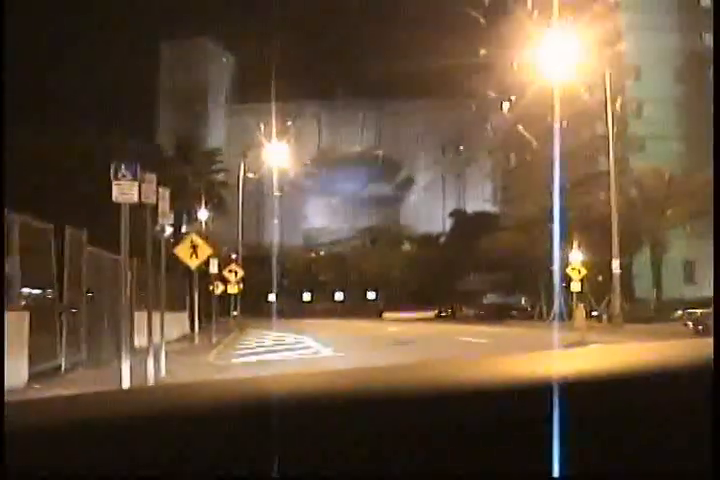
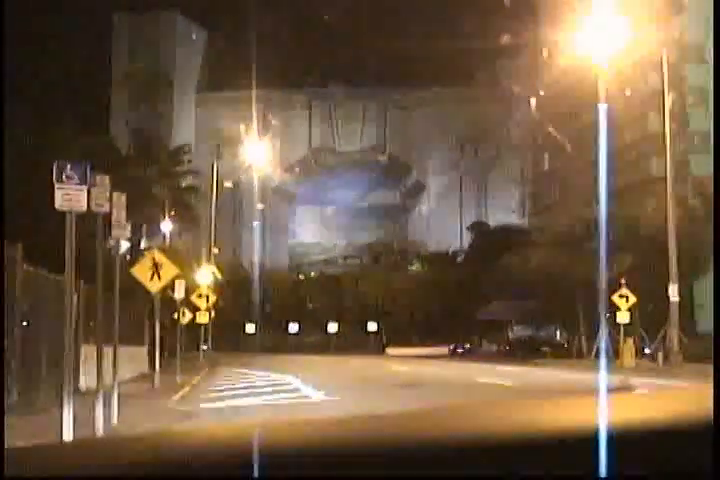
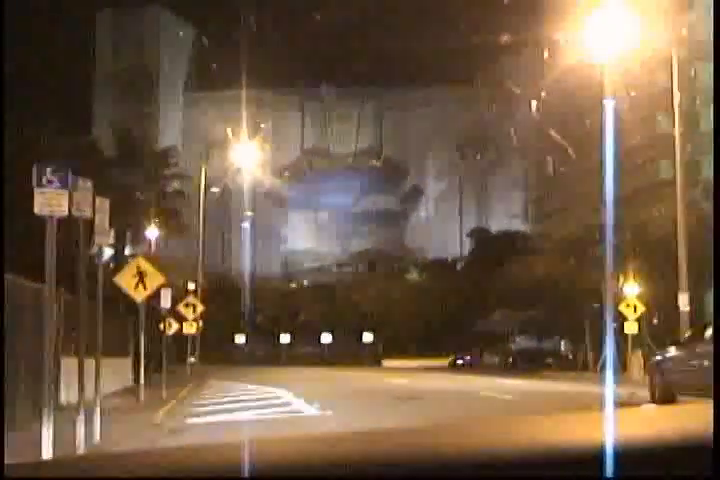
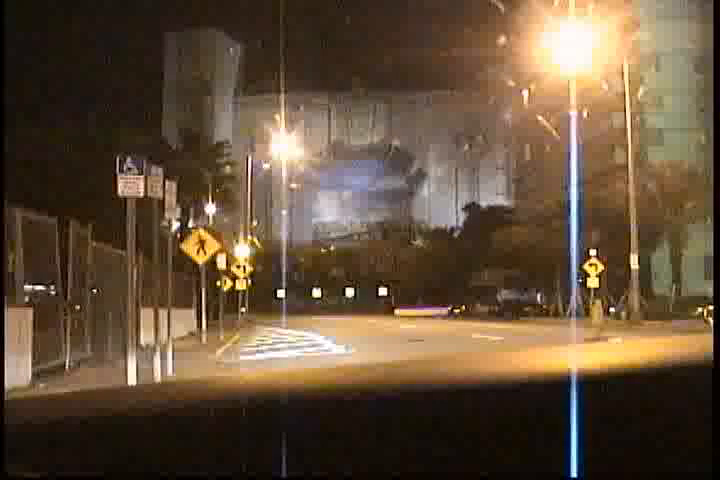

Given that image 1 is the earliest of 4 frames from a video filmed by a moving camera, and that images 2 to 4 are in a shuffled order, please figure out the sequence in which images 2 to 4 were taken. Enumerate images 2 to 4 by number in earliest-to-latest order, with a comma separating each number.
4, 2, 3
